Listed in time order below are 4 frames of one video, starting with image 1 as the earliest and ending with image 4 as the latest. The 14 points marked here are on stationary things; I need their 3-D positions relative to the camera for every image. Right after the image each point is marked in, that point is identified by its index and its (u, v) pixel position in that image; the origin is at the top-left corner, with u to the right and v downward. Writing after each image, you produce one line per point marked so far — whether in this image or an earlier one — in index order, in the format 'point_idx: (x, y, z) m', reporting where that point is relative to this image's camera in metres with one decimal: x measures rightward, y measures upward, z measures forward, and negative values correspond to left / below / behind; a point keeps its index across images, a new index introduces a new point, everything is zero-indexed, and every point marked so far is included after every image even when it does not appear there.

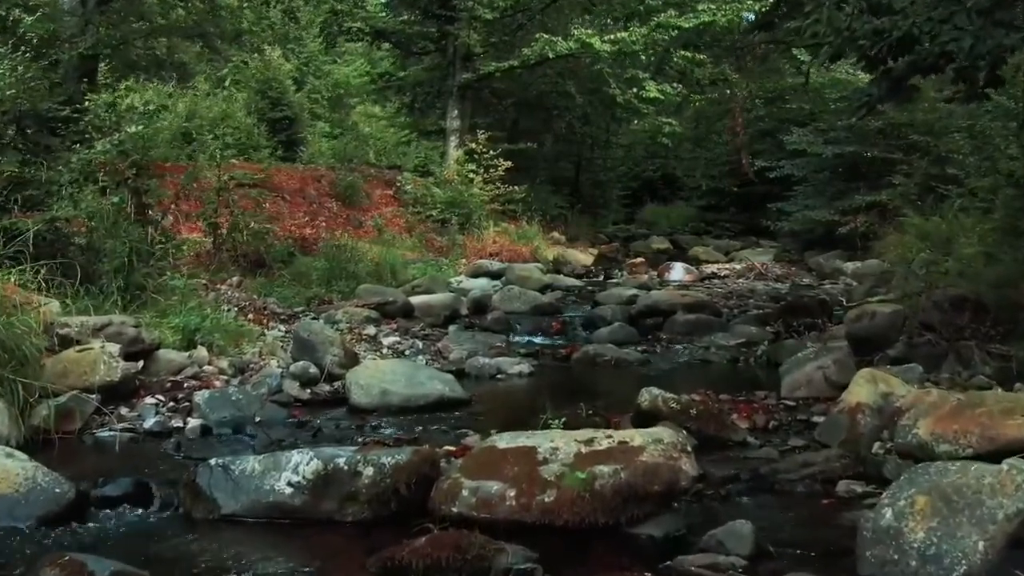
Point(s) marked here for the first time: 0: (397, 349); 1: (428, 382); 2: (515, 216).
0: (-1.1, -0.6, +8.7) m
1: (-0.6, -0.7, +6.4) m
2: (+0.1, +1.5, +18.5) m
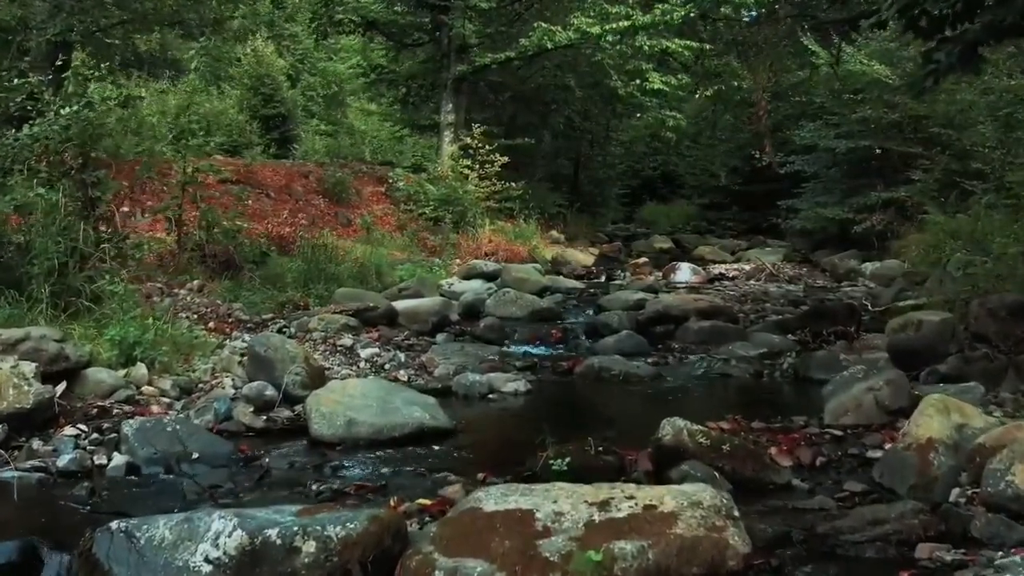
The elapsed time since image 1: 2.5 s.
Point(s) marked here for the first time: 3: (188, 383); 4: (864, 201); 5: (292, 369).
0: (-1.2, -0.7, +7.6) m
1: (-0.7, -0.7, +5.4) m
2: (0.0, +1.5, +17.5) m
3: (-2.3, -0.7, +6.2) m
4: (+6.6, +1.6, +16.6) m
5: (-1.5, -0.6, +6.1) m
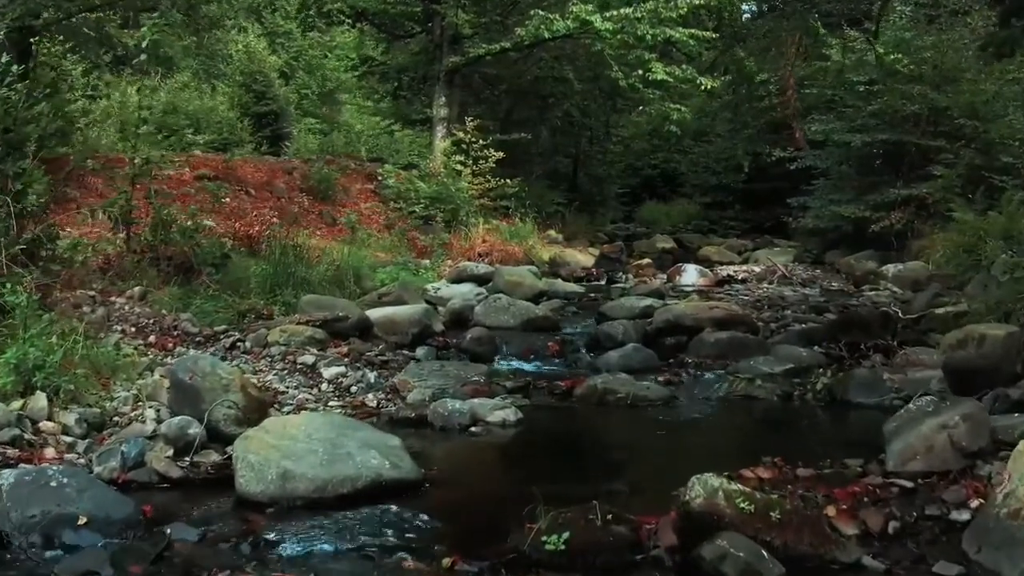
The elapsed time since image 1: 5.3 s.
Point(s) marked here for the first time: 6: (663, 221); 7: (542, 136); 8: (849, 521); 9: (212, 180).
0: (-1.3, -0.7, +6.5) m
1: (-0.7, -0.8, +4.2) m
2: (-0.1, +1.4, +16.3) m
3: (-2.4, -0.7, +5.0) m
4: (+6.5, +1.6, +15.4) m
5: (-1.6, -0.6, +4.9) m
6: (+3.5, +1.5, +20.0) m
7: (+0.6, +3.3, +18.9) m
8: (+1.5, -1.0, +3.9) m
9: (-4.2, +1.5, +12.4) m
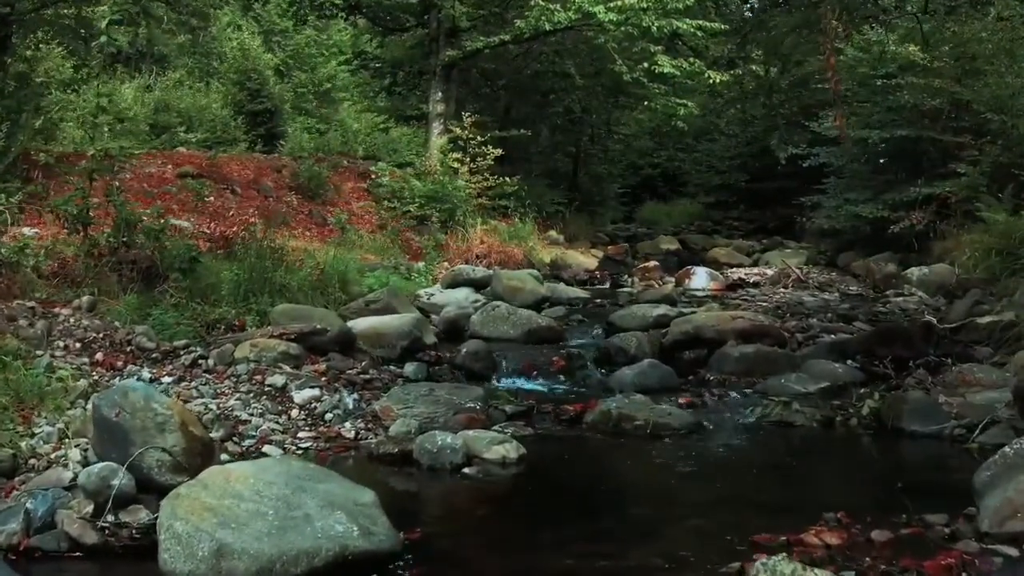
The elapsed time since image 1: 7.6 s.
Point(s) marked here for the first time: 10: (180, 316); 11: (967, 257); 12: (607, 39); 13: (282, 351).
0: (-1.3, -0.8, +5.6) m
1: (-0.7, -0.9, +3.3) m
2: (-0.1, +1.3, +15.4) m
3: (-2.3, -0.8, +4.1) m
4: (+6.5, +1.5, +14.6) m
5: (-1.6, -0.7, +4.0) m
6: (+3.4, +1.5, +19.1) m
7: (+0.6, +3.2, +18.0) m
8: (+1.5, -1.1, +3.0) m
9: (-4.2, +1.4, +11.5) m
10: (-2.7, -0.2, +7.2) m
11: (+6.3, +0.4, +12.0) m
12: (+1.6, +4.3, +15.0) m
13: (-1.7, -0.5, +6.5) m
